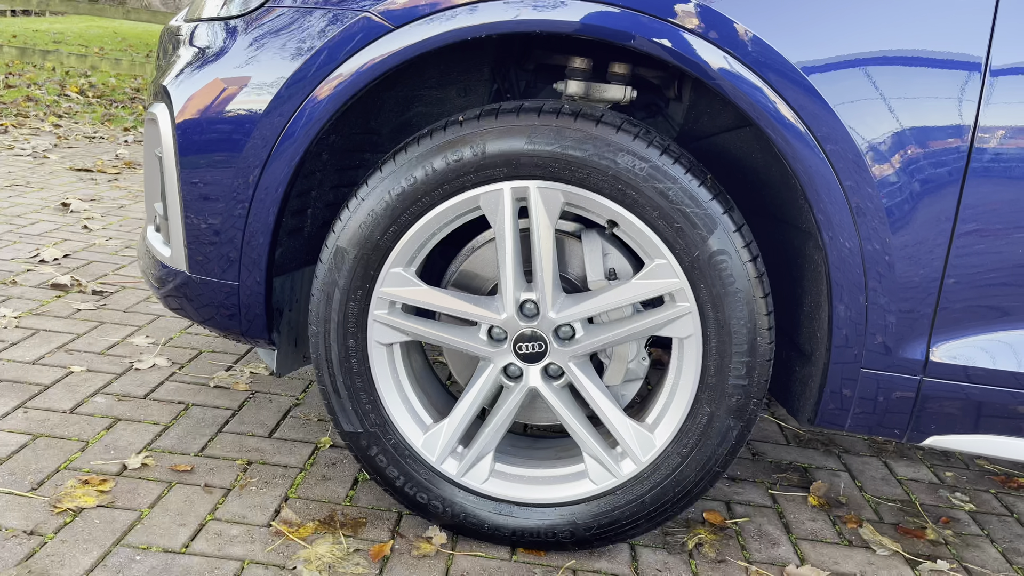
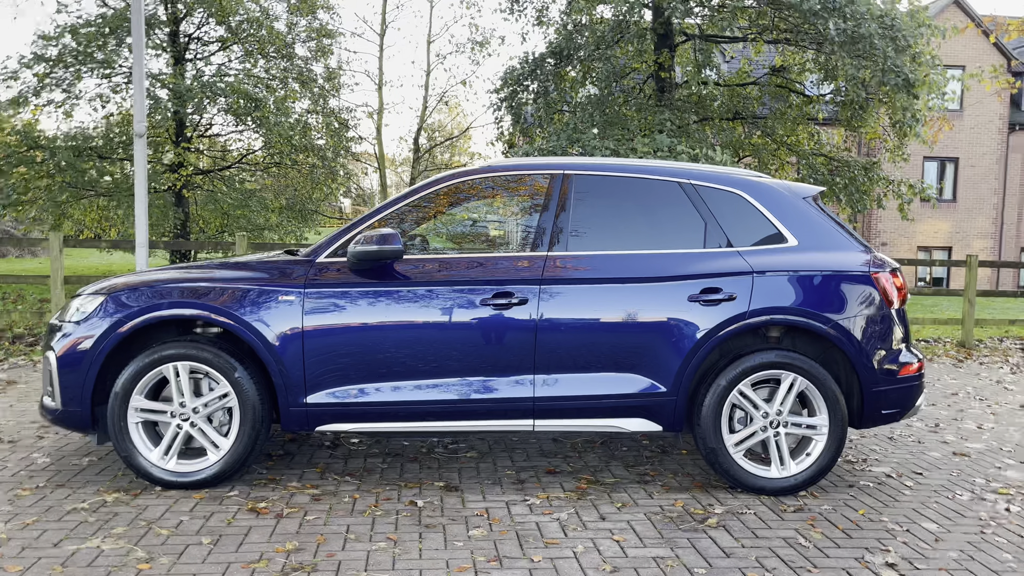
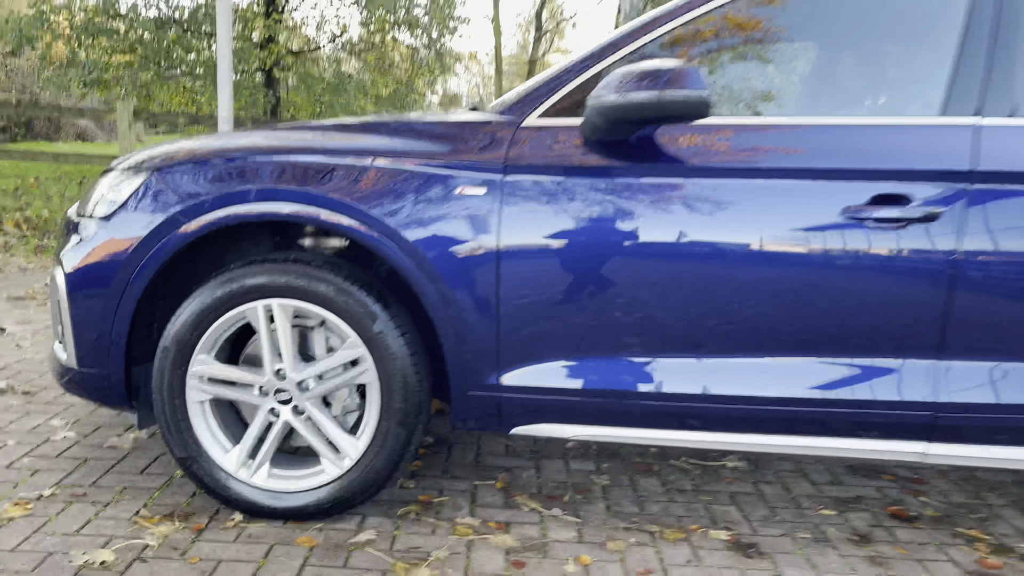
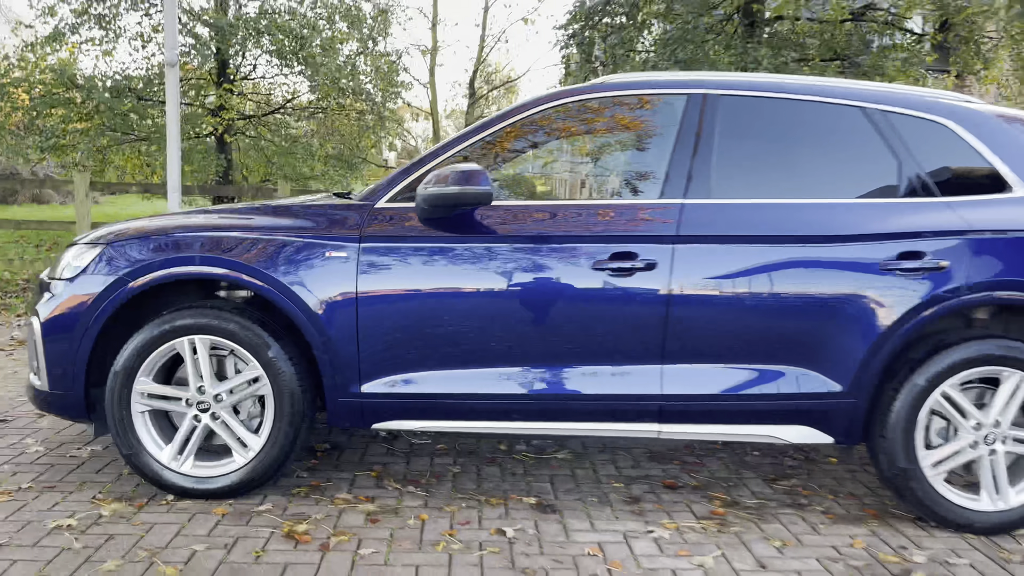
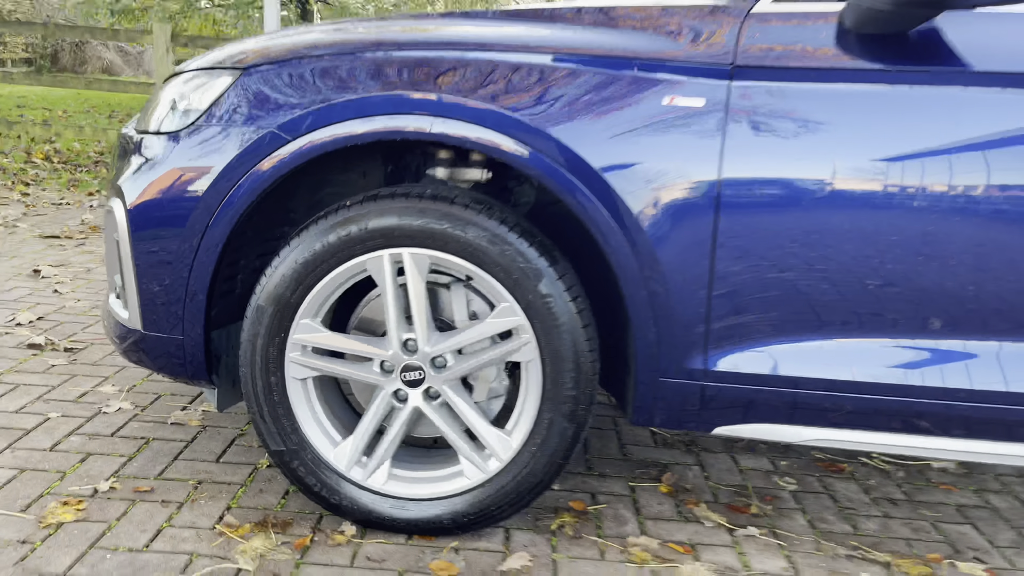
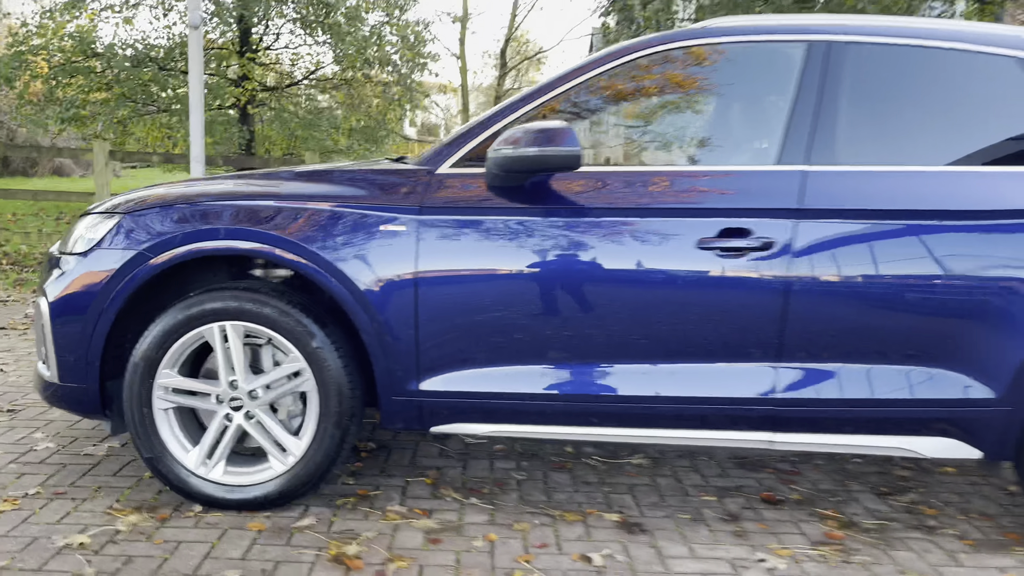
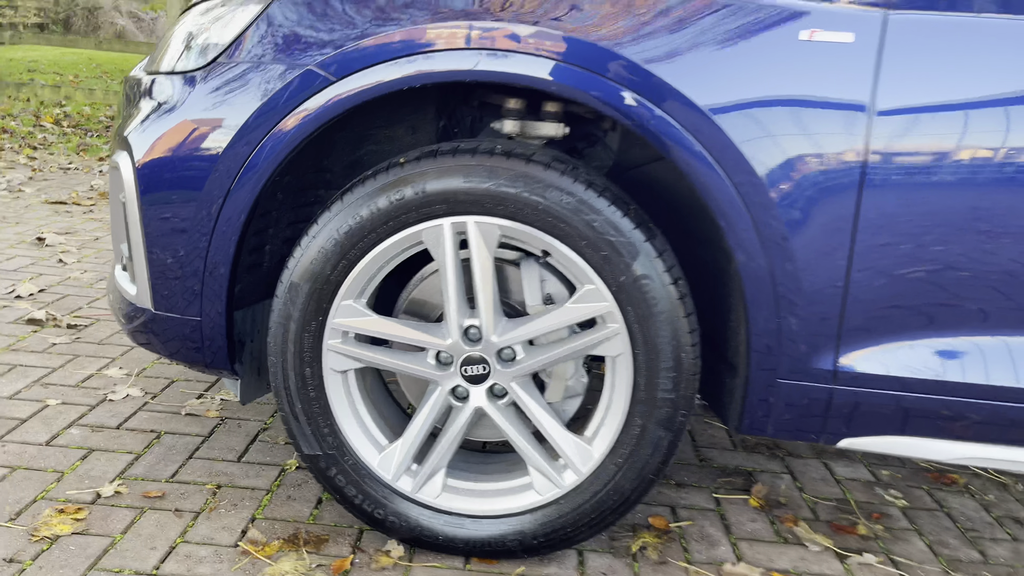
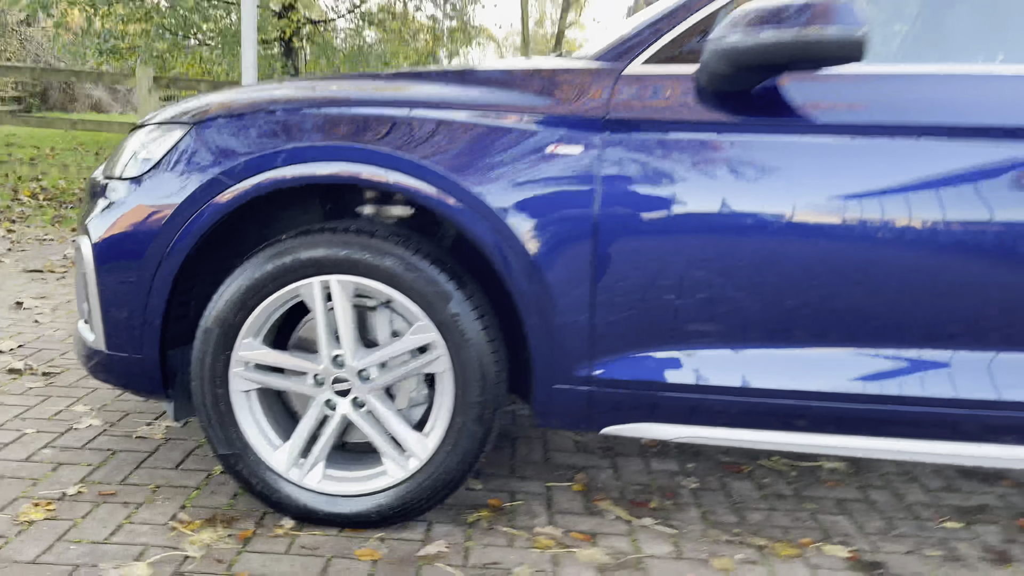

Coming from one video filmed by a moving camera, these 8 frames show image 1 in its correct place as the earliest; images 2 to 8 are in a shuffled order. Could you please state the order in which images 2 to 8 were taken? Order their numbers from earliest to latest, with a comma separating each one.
7, 5, 8, 3, 6, 4, 2
